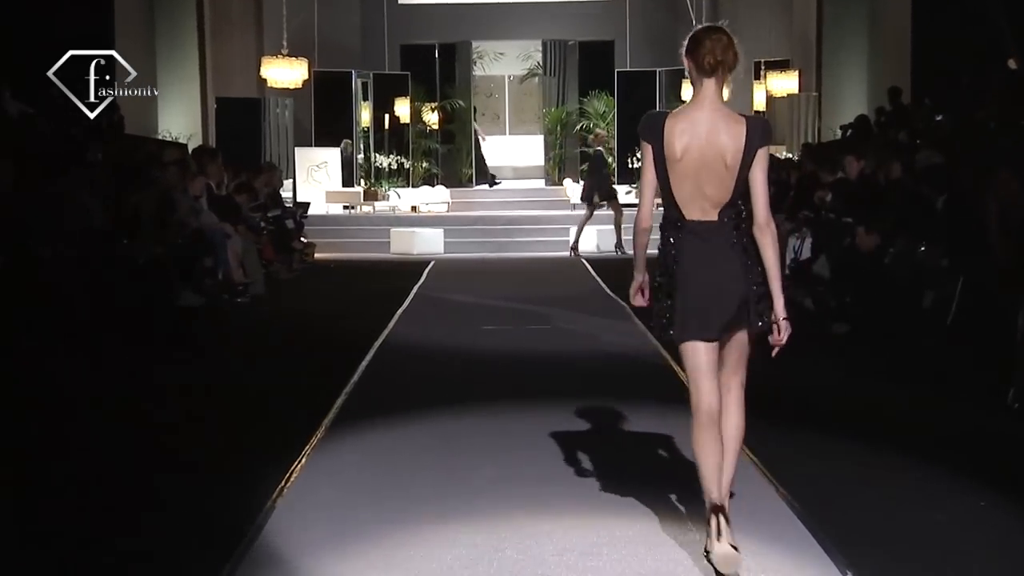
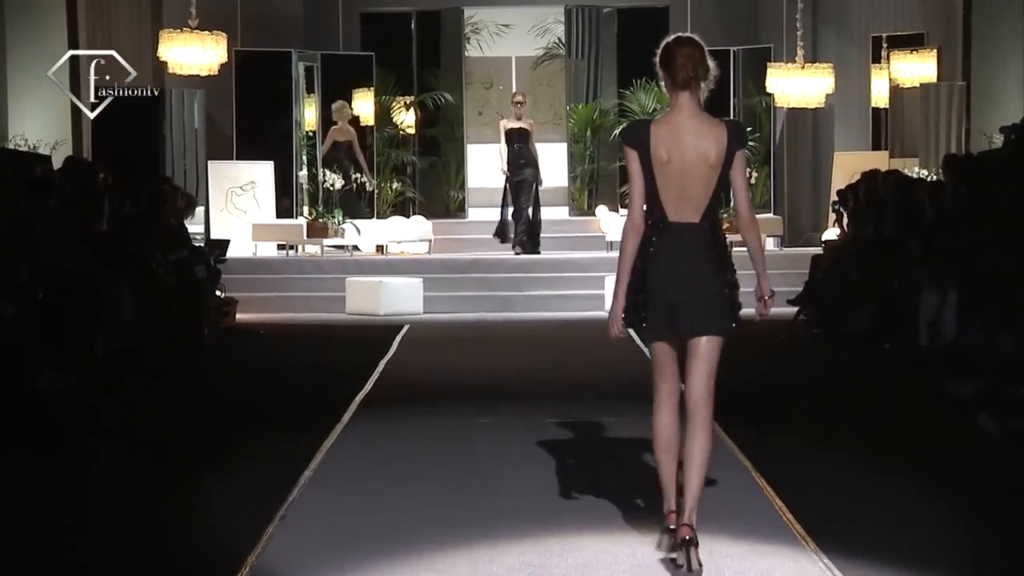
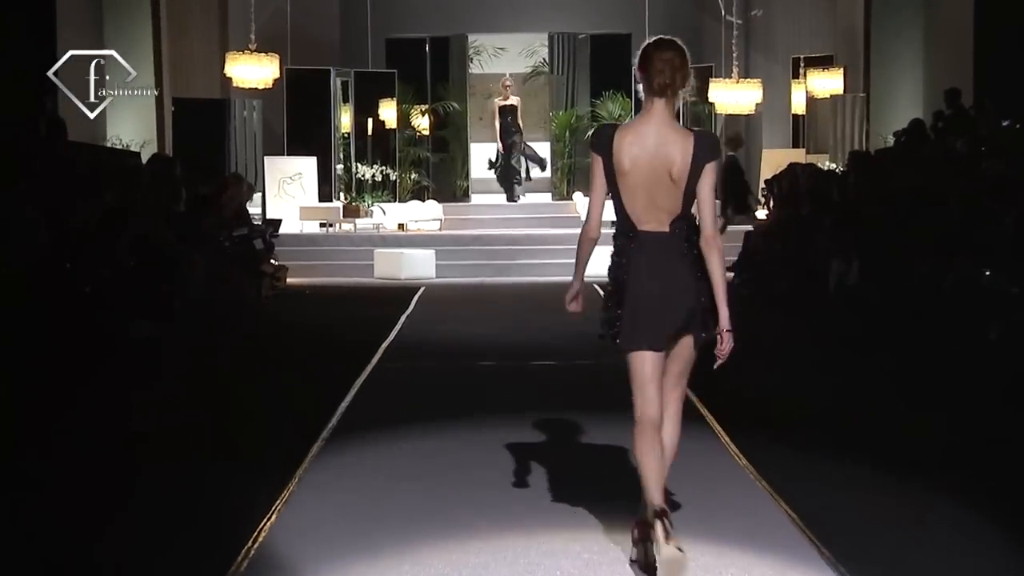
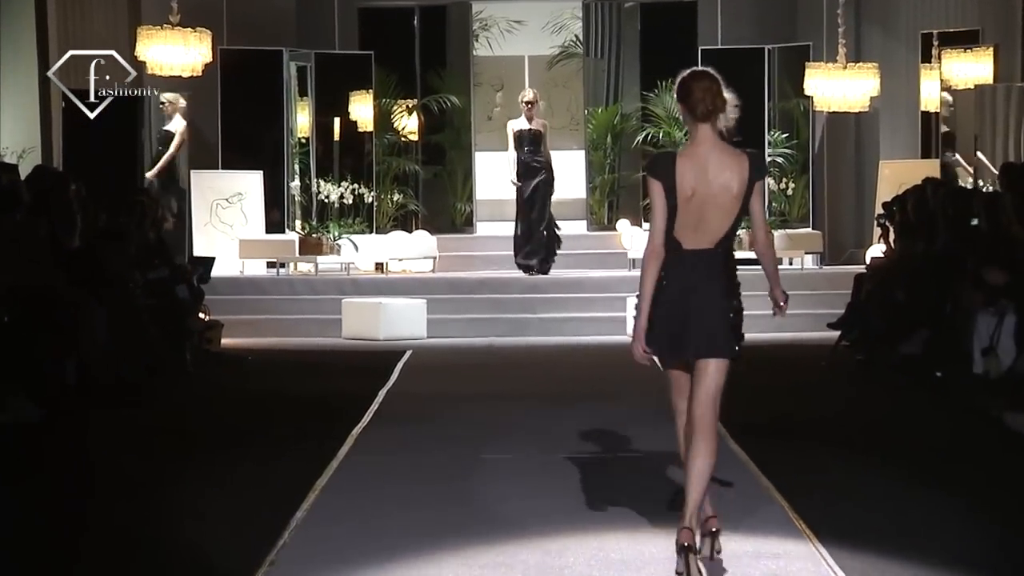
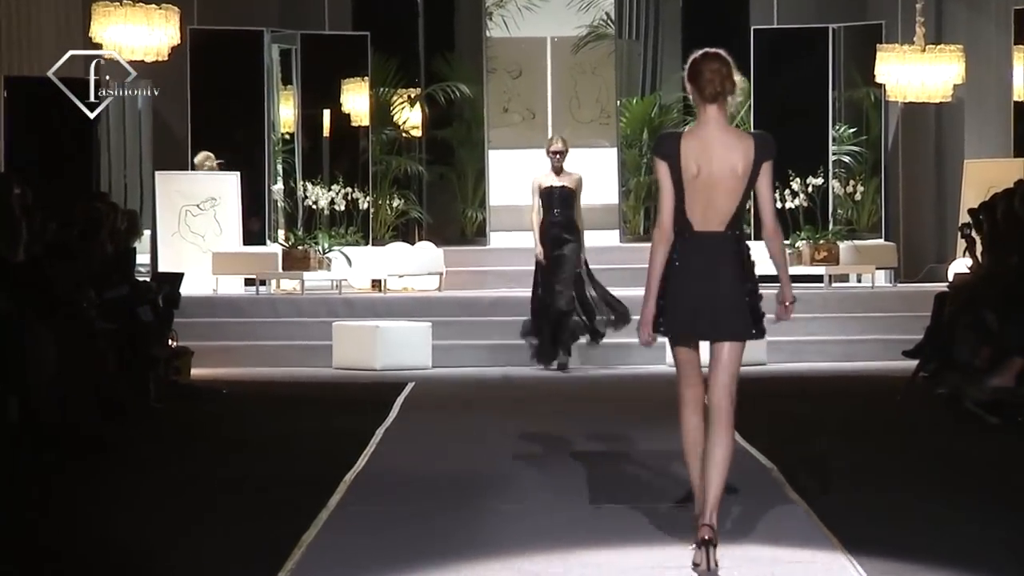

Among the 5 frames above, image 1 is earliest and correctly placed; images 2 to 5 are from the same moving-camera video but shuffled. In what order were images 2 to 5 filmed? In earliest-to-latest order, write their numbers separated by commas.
3, 2, 4, 5
